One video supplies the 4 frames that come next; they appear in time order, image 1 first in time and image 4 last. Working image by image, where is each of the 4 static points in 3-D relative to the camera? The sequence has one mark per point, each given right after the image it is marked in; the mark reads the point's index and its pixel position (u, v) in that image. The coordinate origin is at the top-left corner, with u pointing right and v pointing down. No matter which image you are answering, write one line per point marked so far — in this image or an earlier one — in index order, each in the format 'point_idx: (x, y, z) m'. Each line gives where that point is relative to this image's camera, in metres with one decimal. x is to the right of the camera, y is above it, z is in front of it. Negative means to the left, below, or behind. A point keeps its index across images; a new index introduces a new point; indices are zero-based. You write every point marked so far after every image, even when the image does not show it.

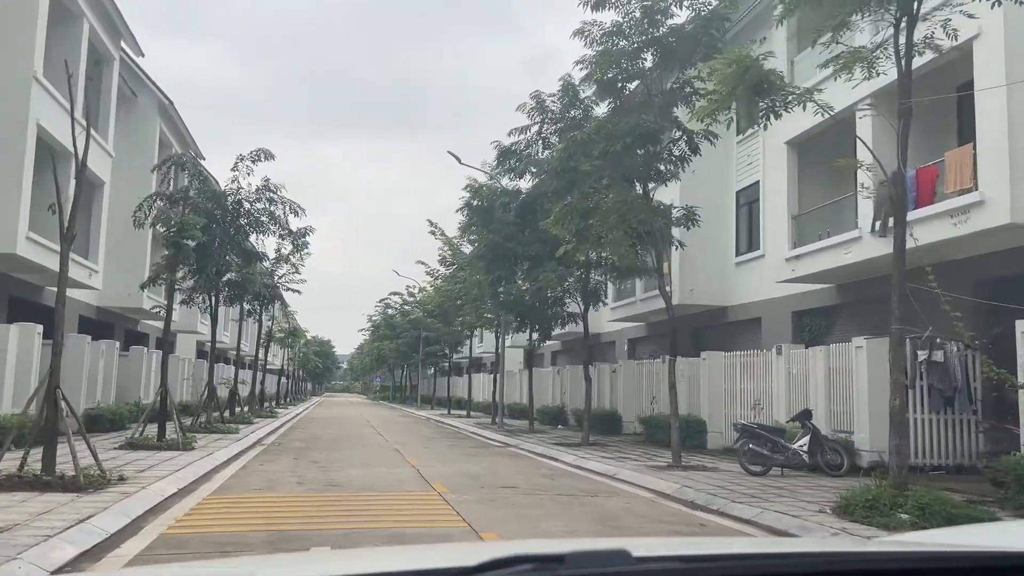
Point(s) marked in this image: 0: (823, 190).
0: (+7.4, +2.3, +19.9) m
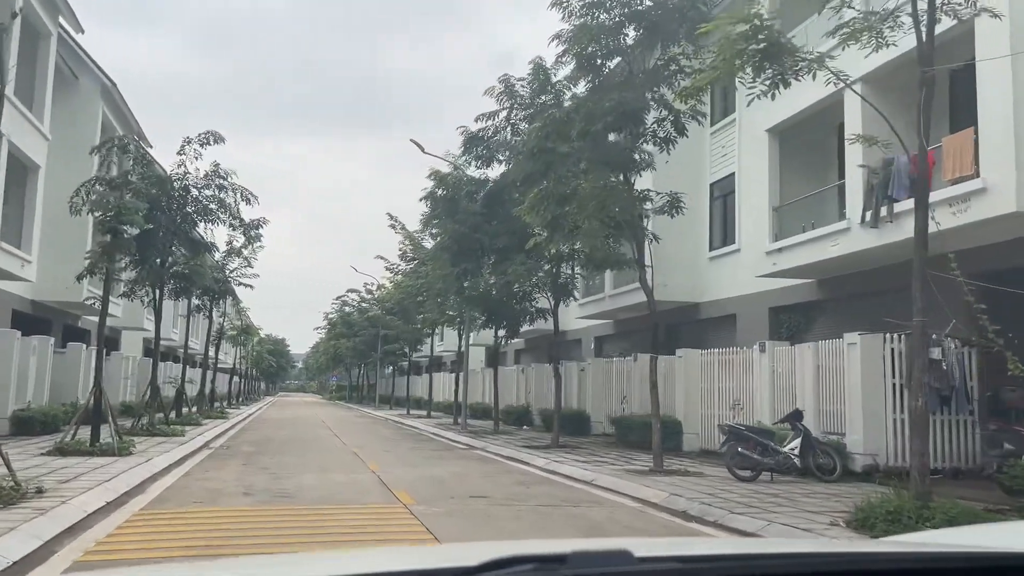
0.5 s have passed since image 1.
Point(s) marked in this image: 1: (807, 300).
0: (+6.7, +2.5, +19.1) m
1: (+7.0, -0.3, +19.9) m
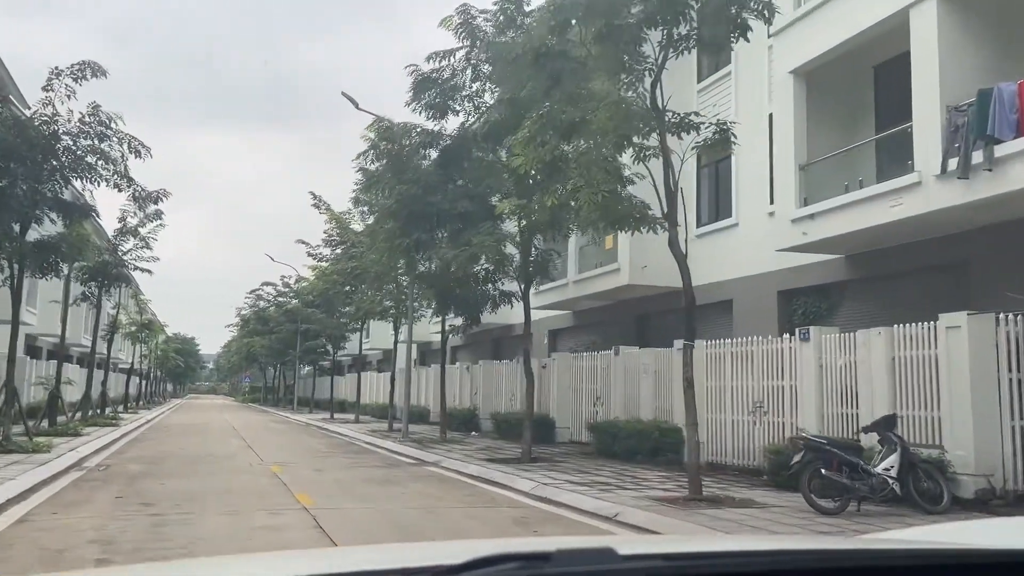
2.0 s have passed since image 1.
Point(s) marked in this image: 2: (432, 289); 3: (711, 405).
0: (+6.0, +2.9, +15.8) m
1: (+6.2, +0.1, +16.6) m
2: (-1.7, 0.0, +18.5) m
3: (+3.7, -2.2, +15.7) m
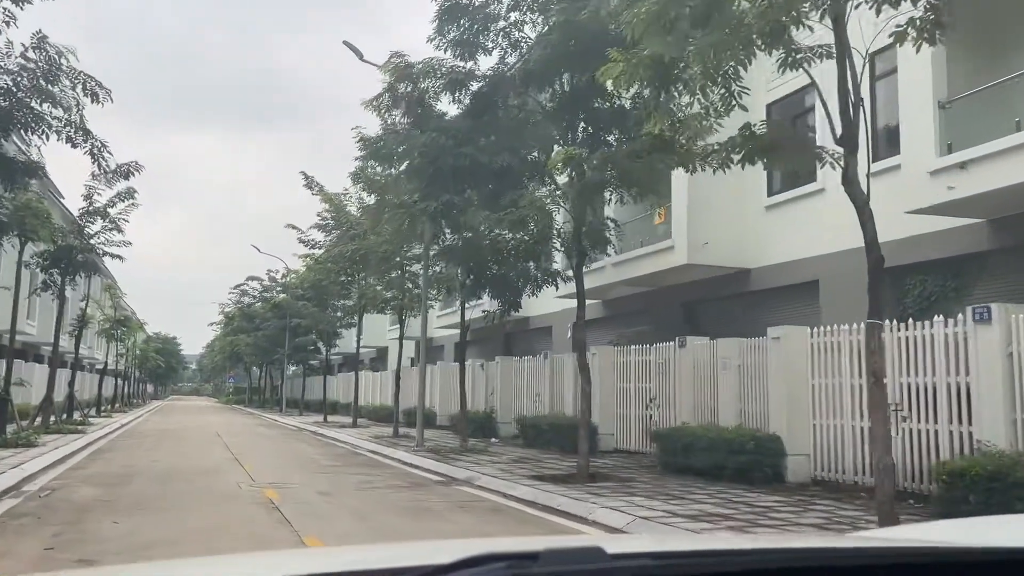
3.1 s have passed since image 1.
0: (+6.9, +3.3, +12.5) m
1: (+7.1, +0.6, +13.4) m
2: (-0.9, +0.4, +15.1) m
3: (+4.6, -1.8, +12.4) m
